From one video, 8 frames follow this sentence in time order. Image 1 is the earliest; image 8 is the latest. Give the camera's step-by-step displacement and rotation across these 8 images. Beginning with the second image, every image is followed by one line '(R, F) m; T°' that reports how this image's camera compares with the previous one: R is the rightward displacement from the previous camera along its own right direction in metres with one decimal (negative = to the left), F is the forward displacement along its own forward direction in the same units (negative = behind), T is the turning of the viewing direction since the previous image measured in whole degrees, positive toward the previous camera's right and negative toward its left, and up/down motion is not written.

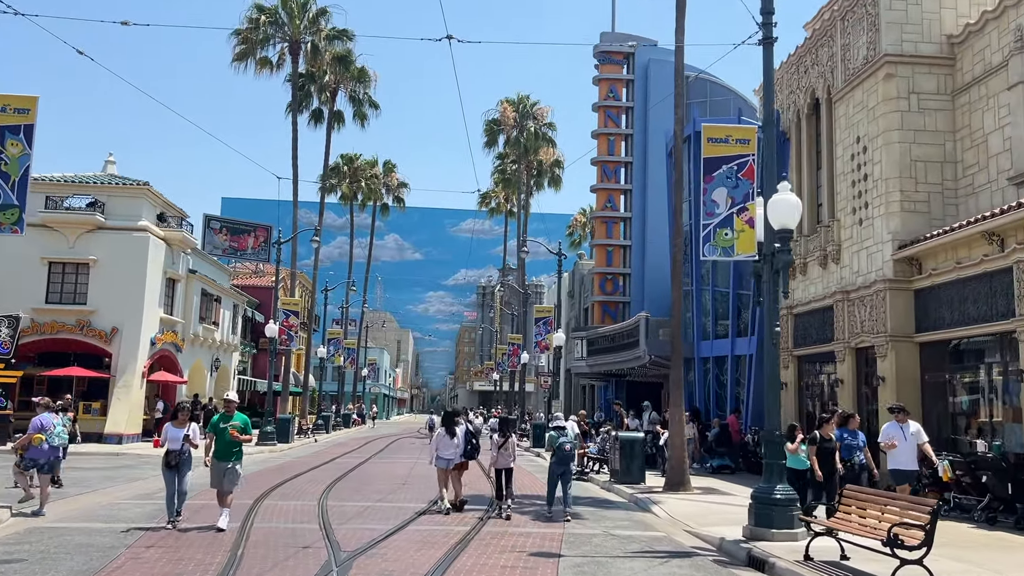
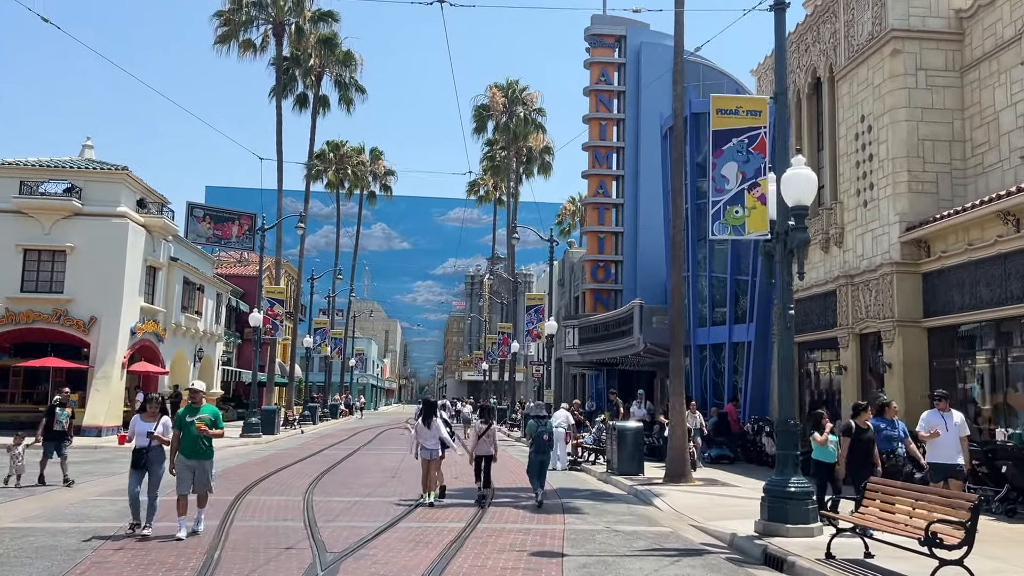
(-0.1, +0.8) m; +1°
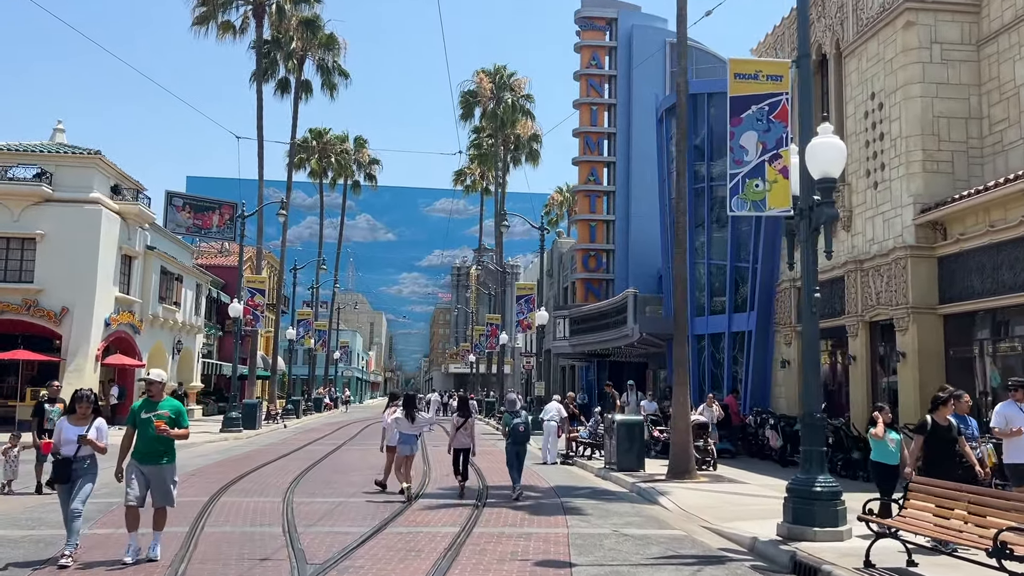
(-0.2, +1.0) m; +1°
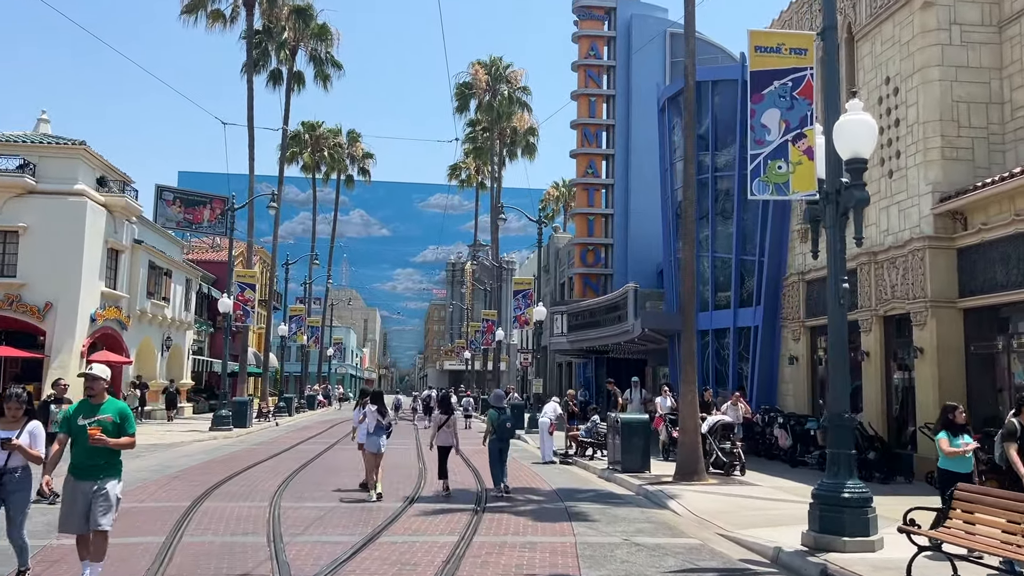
(-0.1, +0.8) m; 0°
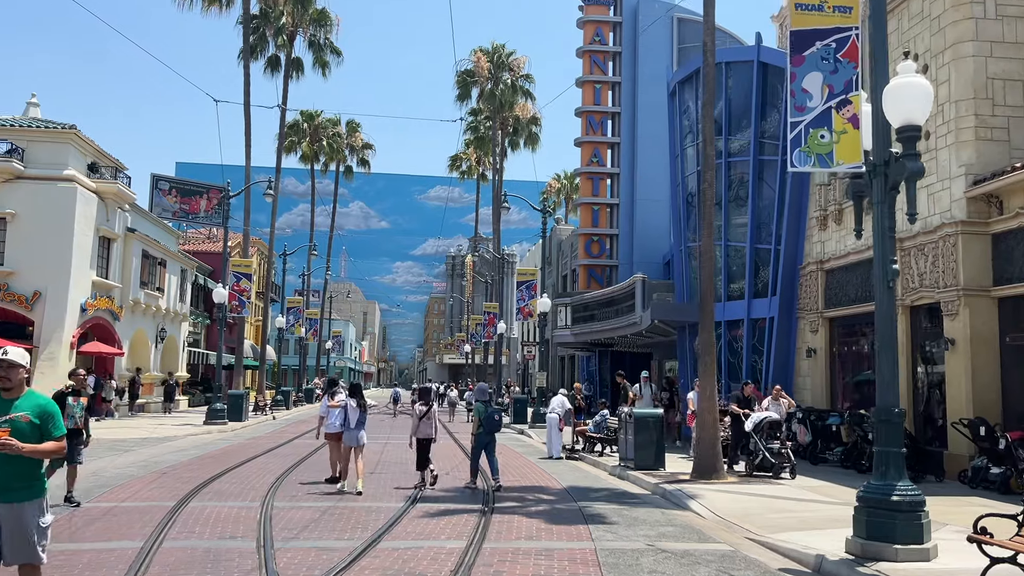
(-0.2, +0.9) m; 0°
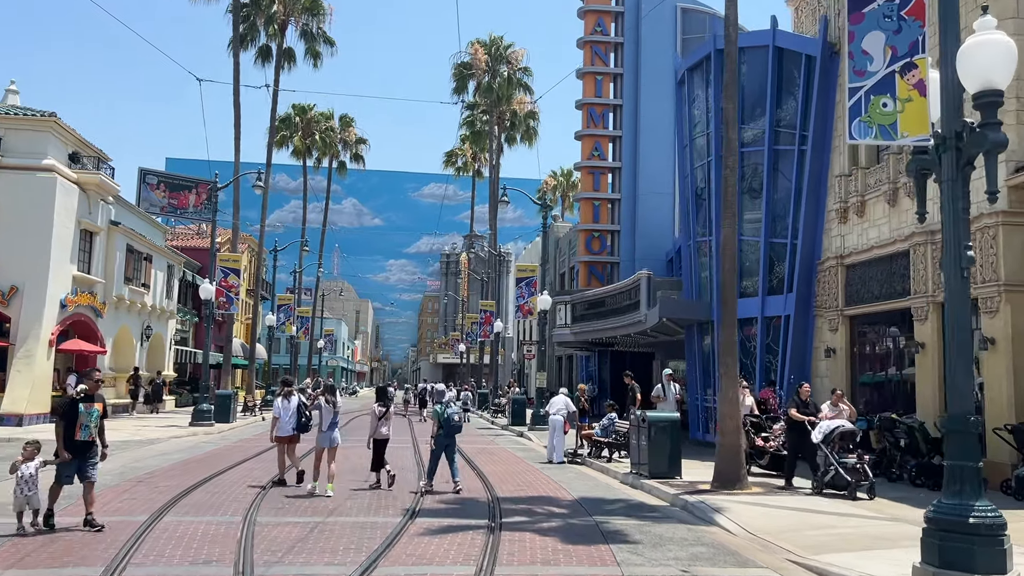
(-0.2, +1.1) m; 0°
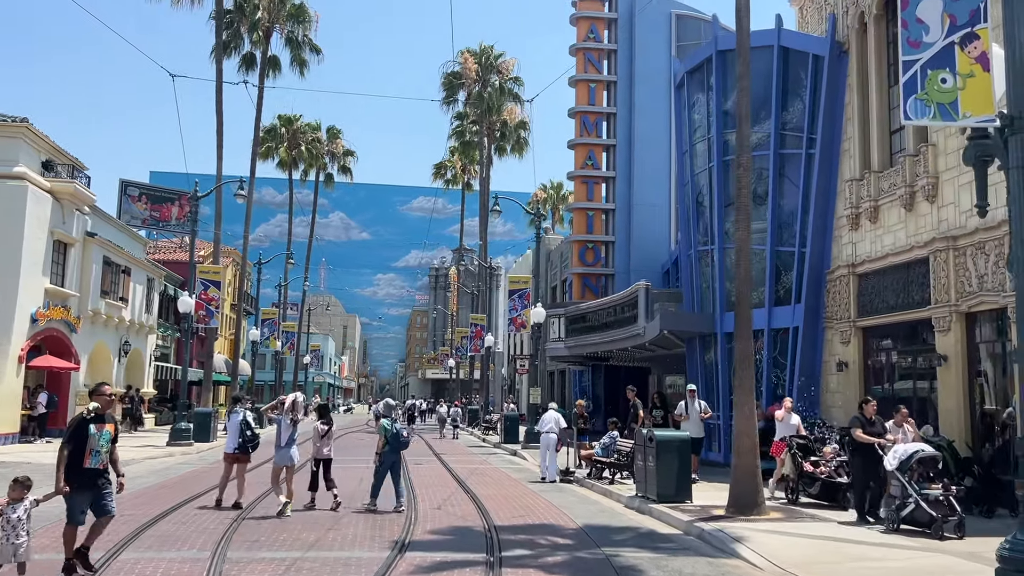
(-0.1, +1.1) m; +1°
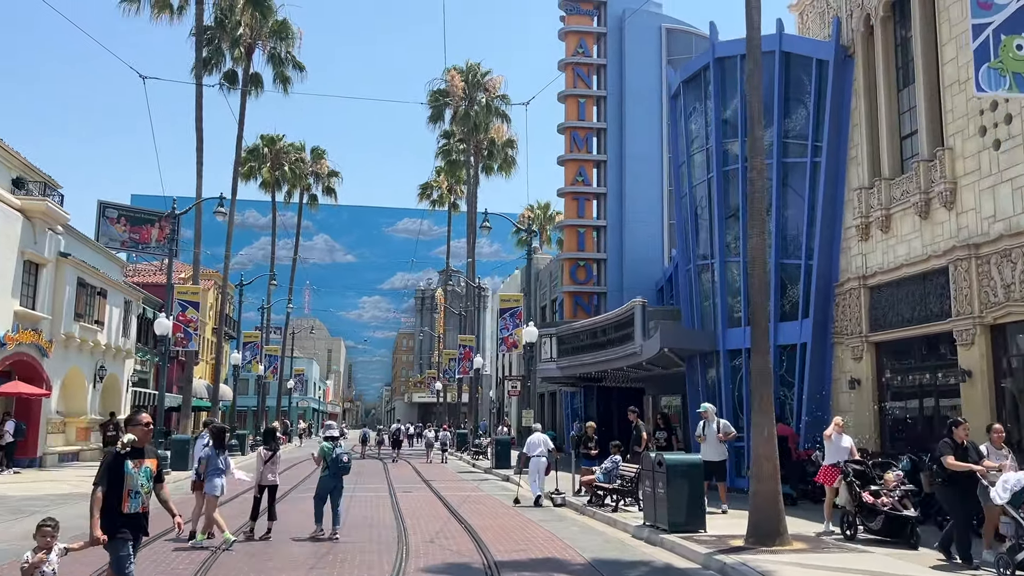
(-0.2, +1.0) m; +1°
